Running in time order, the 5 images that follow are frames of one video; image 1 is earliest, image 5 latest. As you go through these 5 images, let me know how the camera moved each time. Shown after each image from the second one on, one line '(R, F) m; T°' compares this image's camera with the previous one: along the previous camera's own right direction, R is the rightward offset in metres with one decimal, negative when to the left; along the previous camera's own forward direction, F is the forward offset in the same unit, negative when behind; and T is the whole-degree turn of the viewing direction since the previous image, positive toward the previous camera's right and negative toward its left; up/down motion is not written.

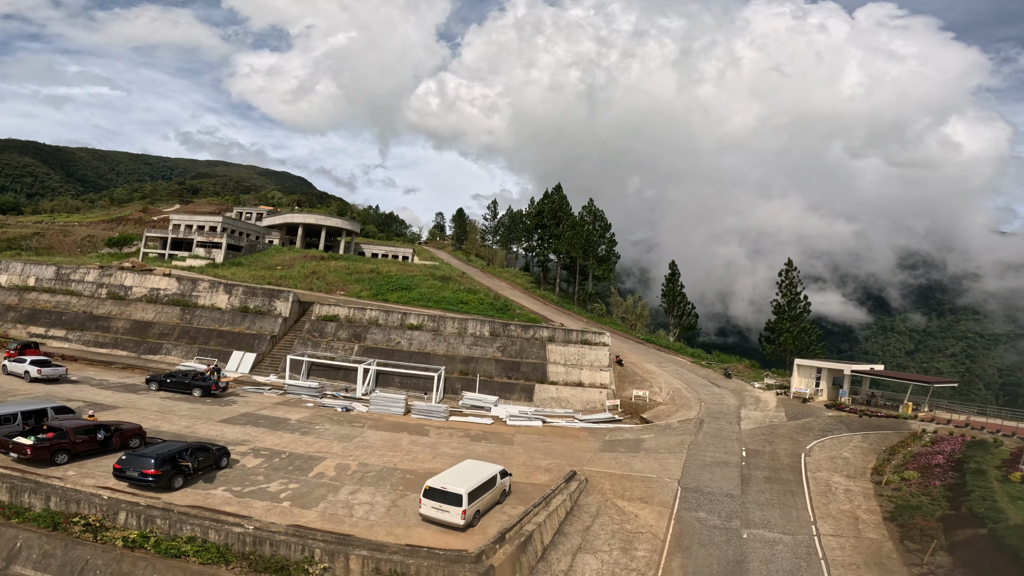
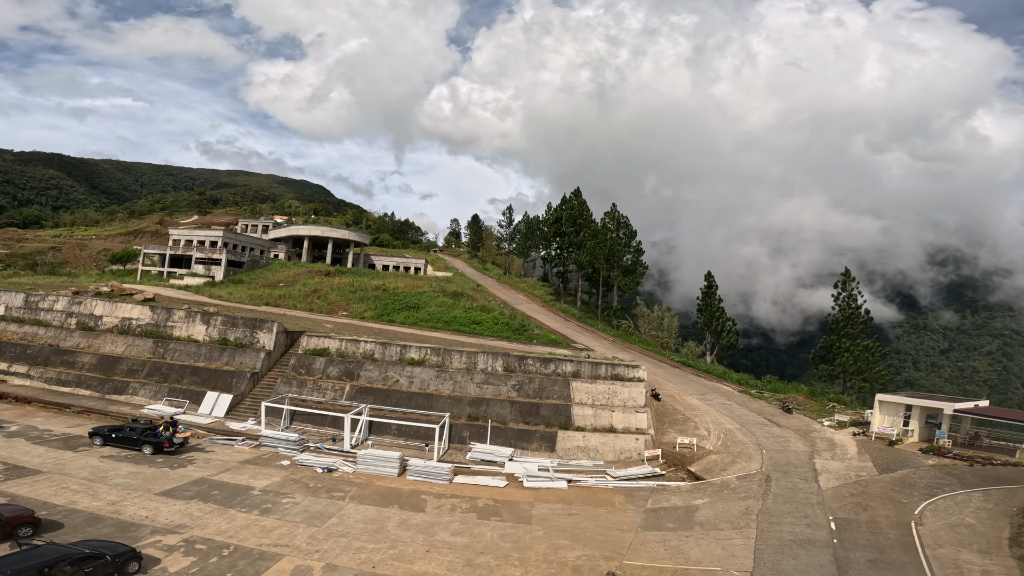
(+0.1, +4.2) m; -2°
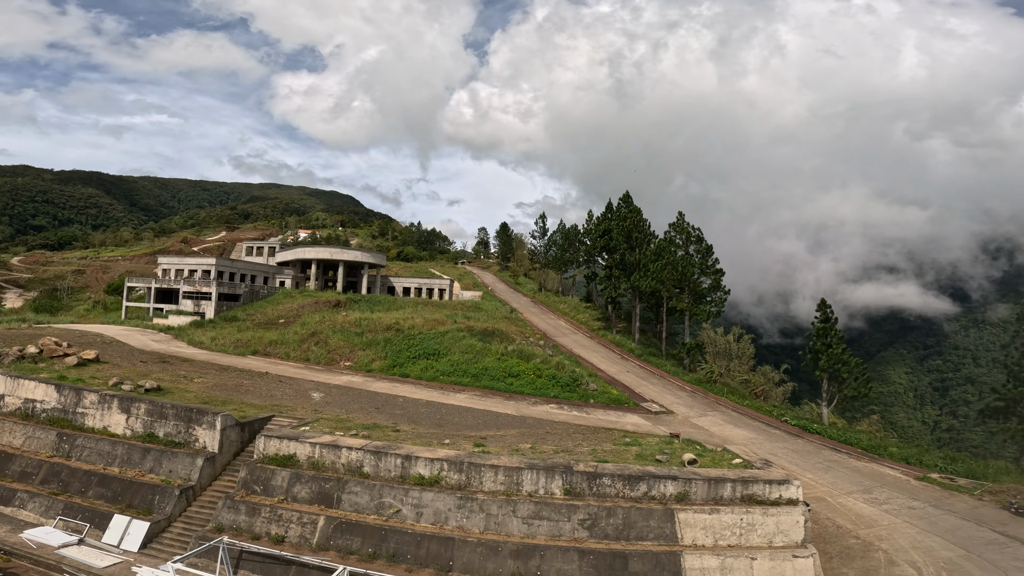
(-0.8, +8.8) m; -3°
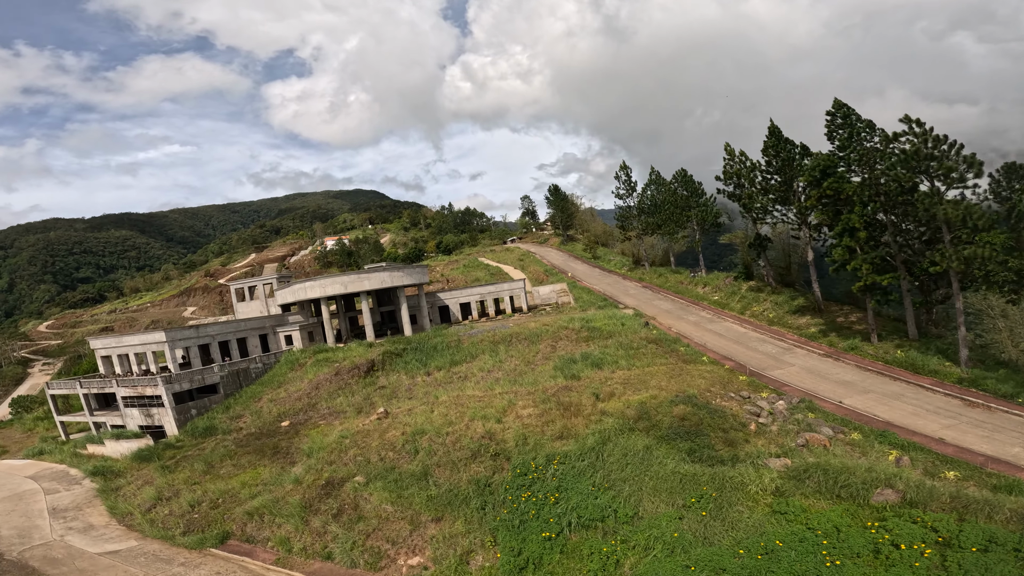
(-4.4, +17.7) m; -4°
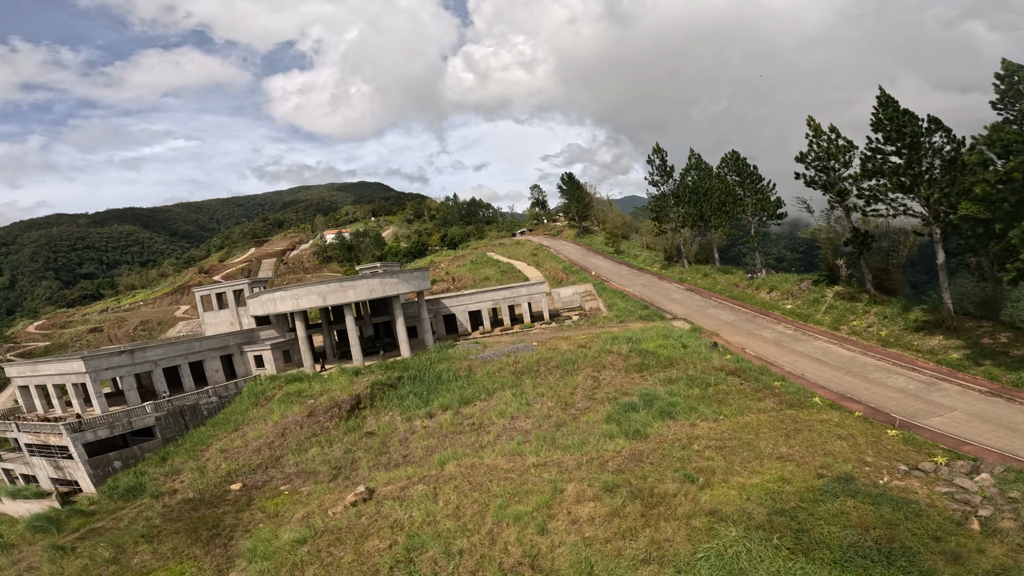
(-0.8, +6.6) m; 0°
